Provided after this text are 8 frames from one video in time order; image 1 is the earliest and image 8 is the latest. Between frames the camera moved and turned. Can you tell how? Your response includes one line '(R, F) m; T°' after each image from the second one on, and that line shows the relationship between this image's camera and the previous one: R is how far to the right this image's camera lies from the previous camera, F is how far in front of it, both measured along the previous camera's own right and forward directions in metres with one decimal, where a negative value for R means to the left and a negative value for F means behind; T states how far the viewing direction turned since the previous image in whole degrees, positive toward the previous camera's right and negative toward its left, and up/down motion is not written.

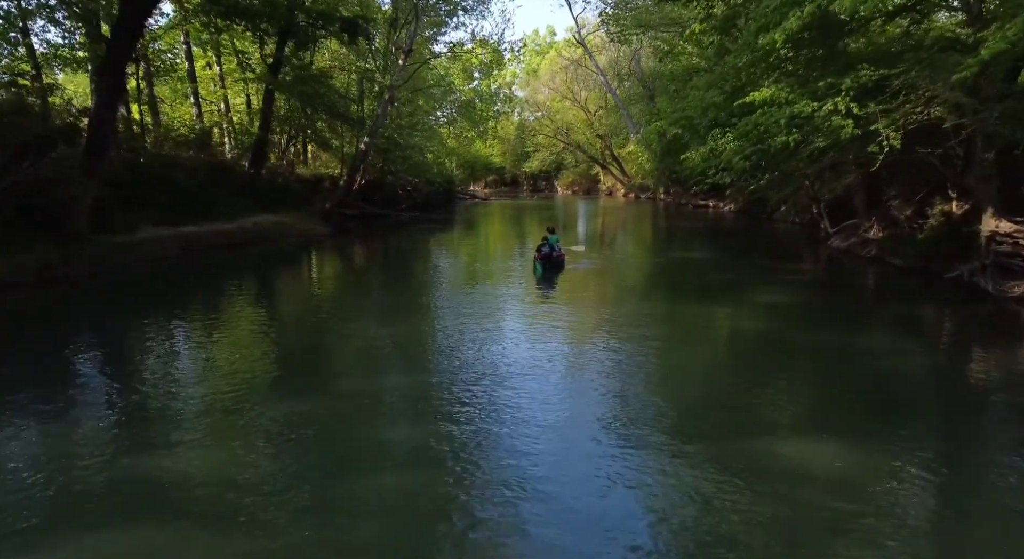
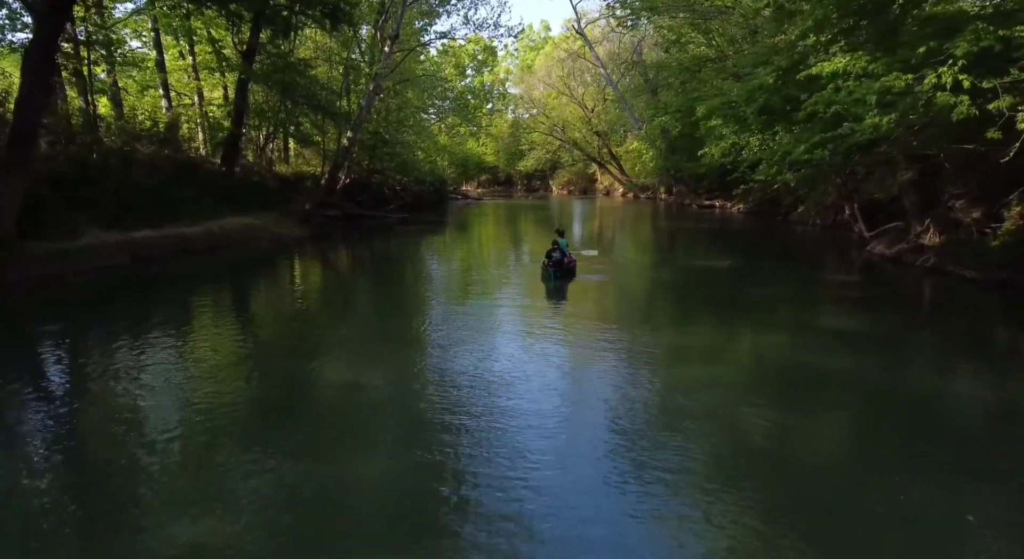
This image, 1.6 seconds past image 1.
(-0.1, +1.7) m; +1°
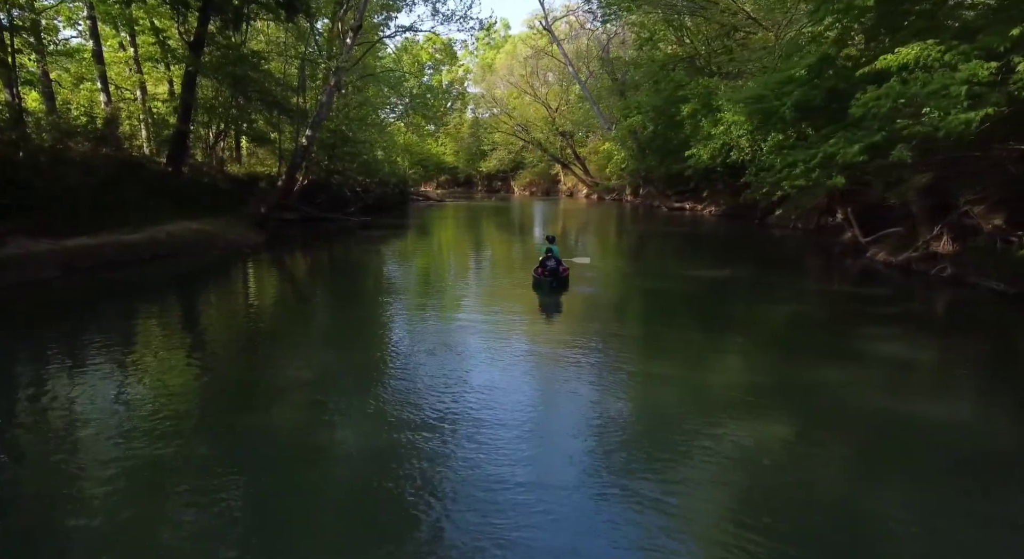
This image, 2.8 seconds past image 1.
(-0.5, +1.0) m; +4°
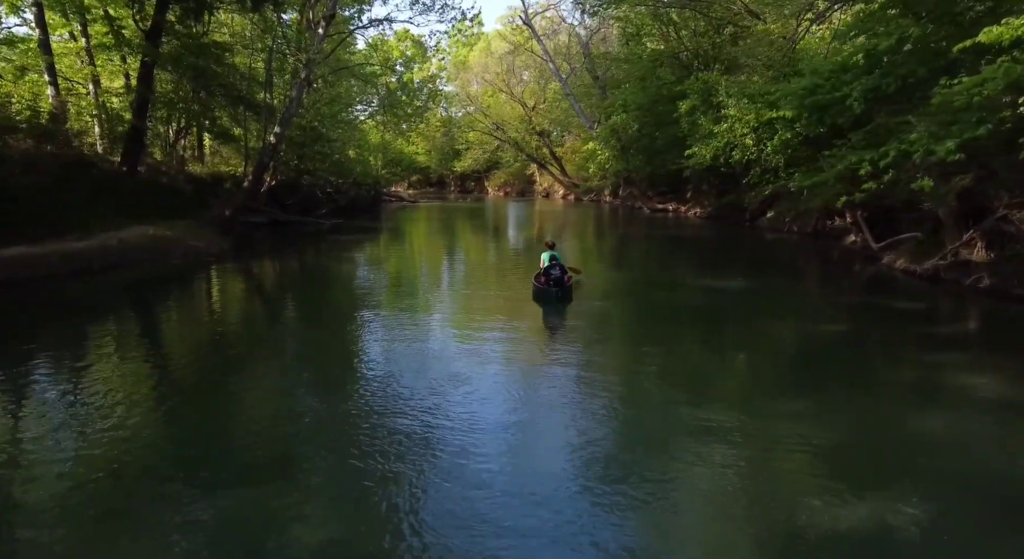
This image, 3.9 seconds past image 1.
(-0.4, +1.0) m; +3°
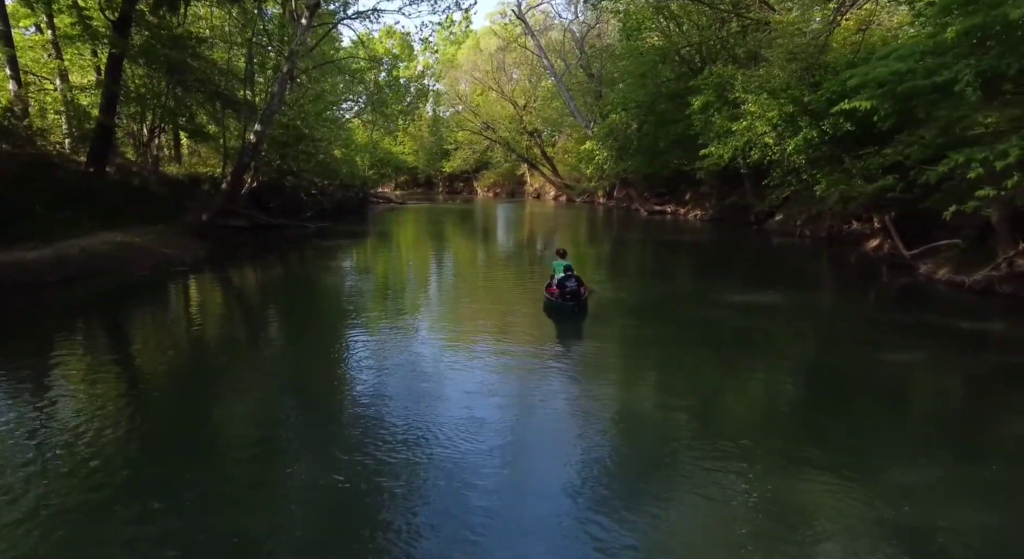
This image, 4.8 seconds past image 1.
(-0.3, +1.0) m; +1°
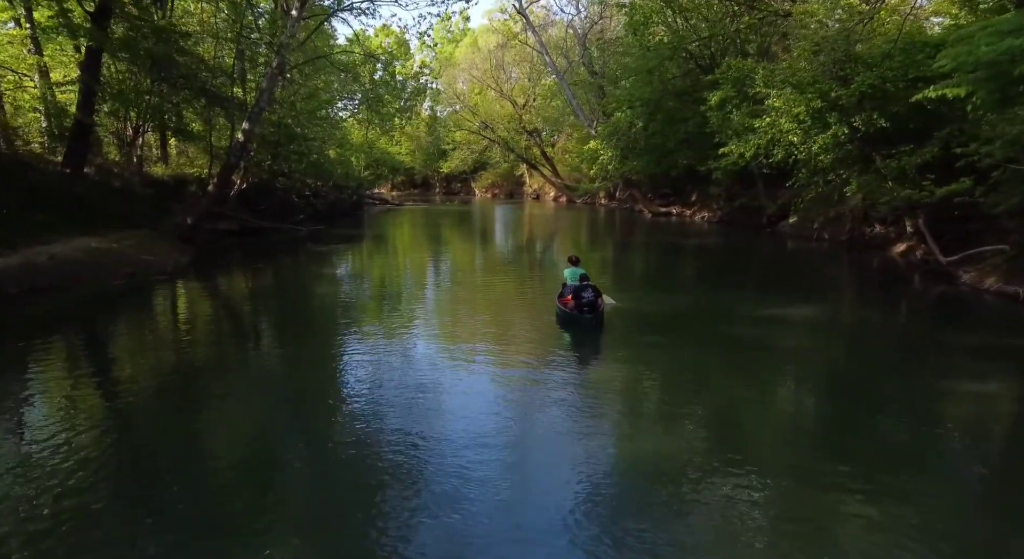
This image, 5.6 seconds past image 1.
(-0.1, +0.9) m; 0°
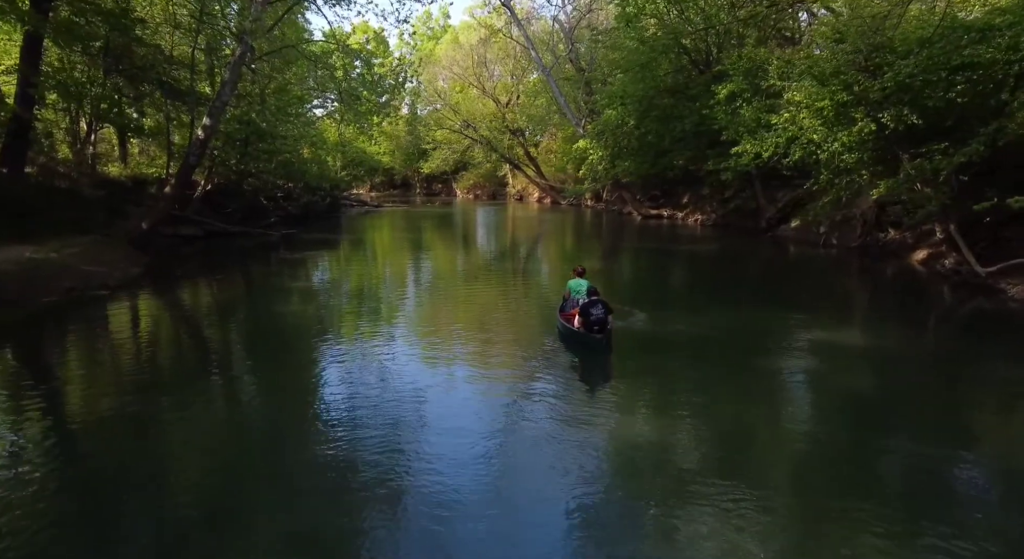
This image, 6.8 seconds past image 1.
(-0.2, +1.2) m; +2°
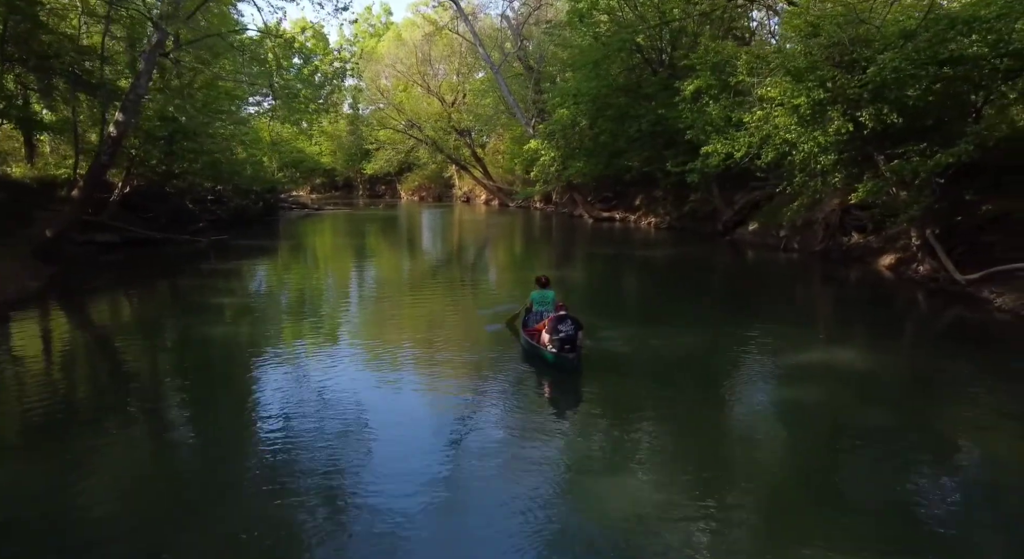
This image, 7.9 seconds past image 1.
(-0.1, +1.0) m; +4°
